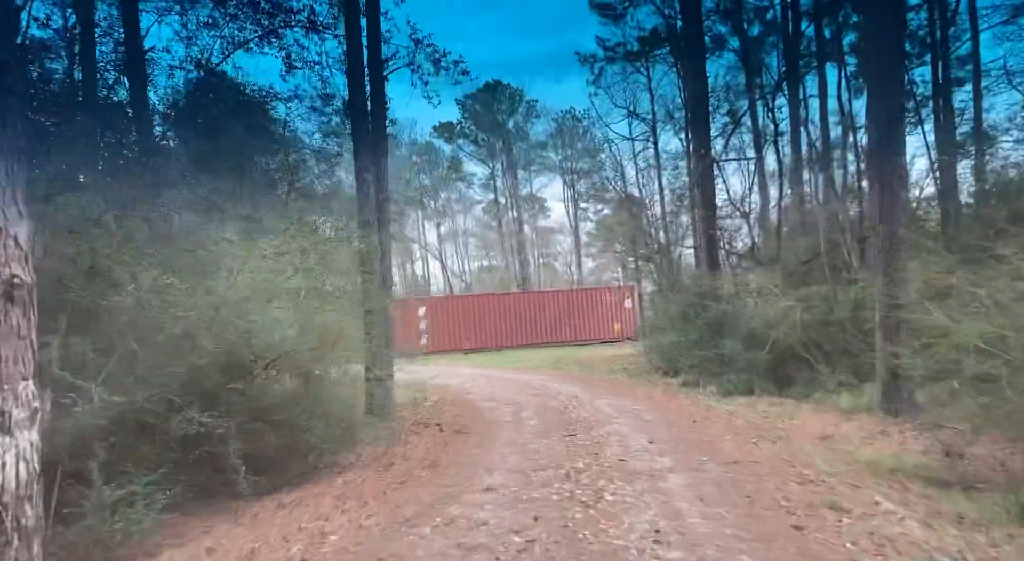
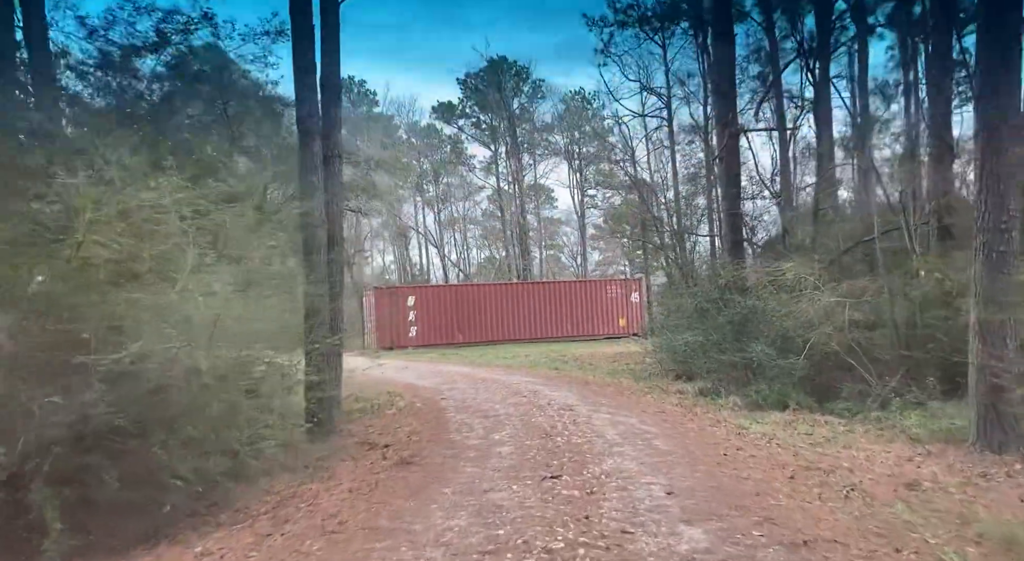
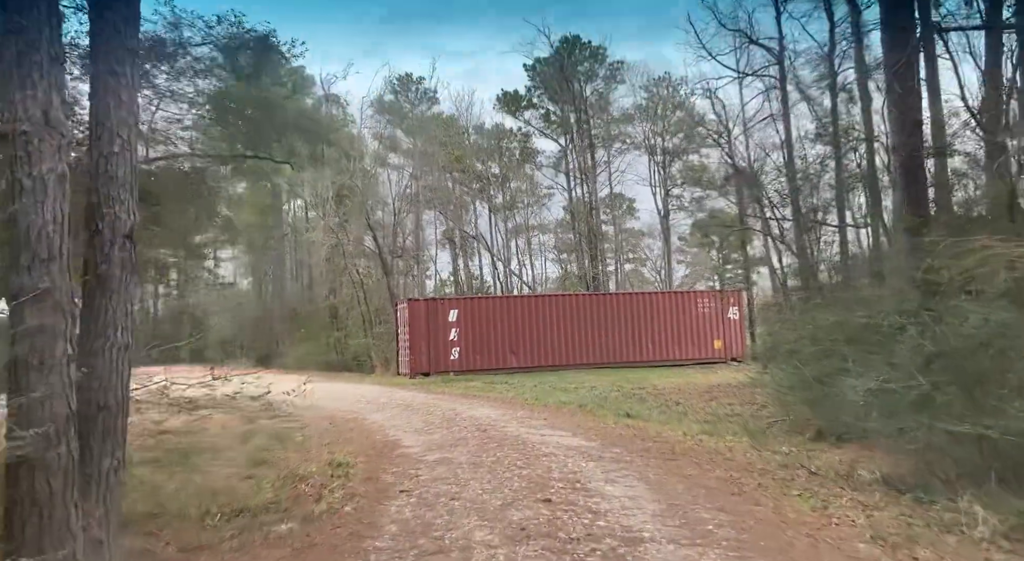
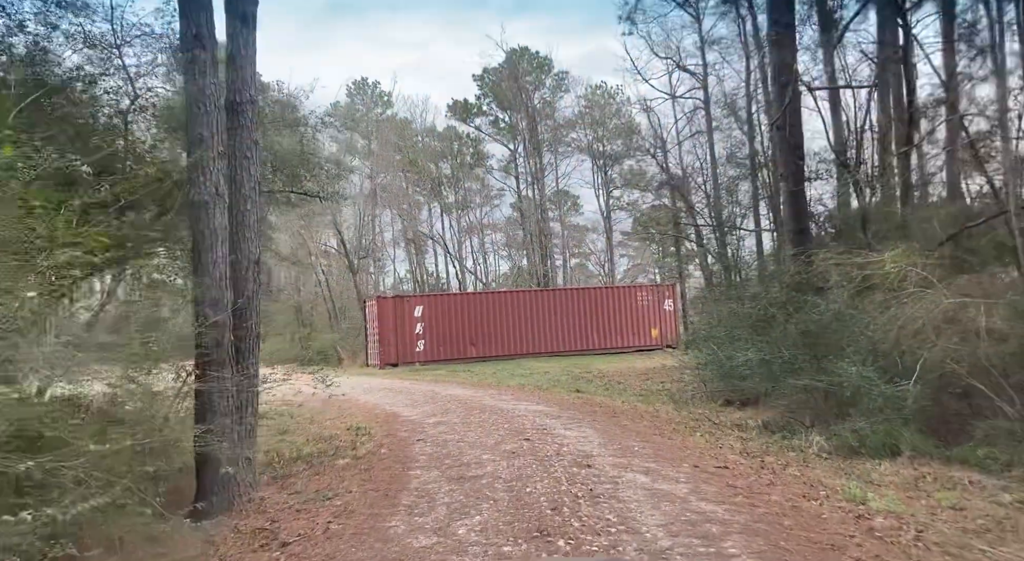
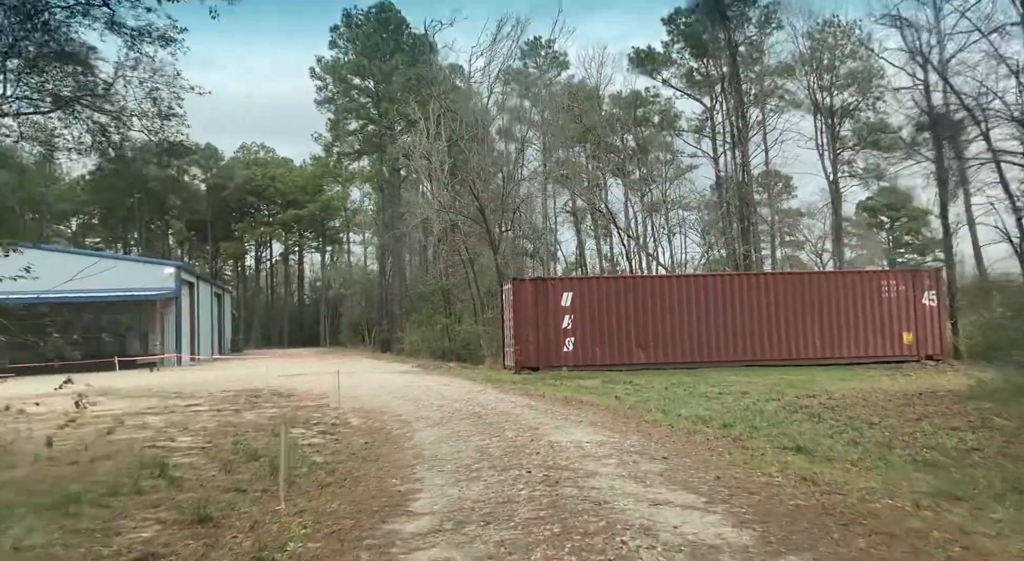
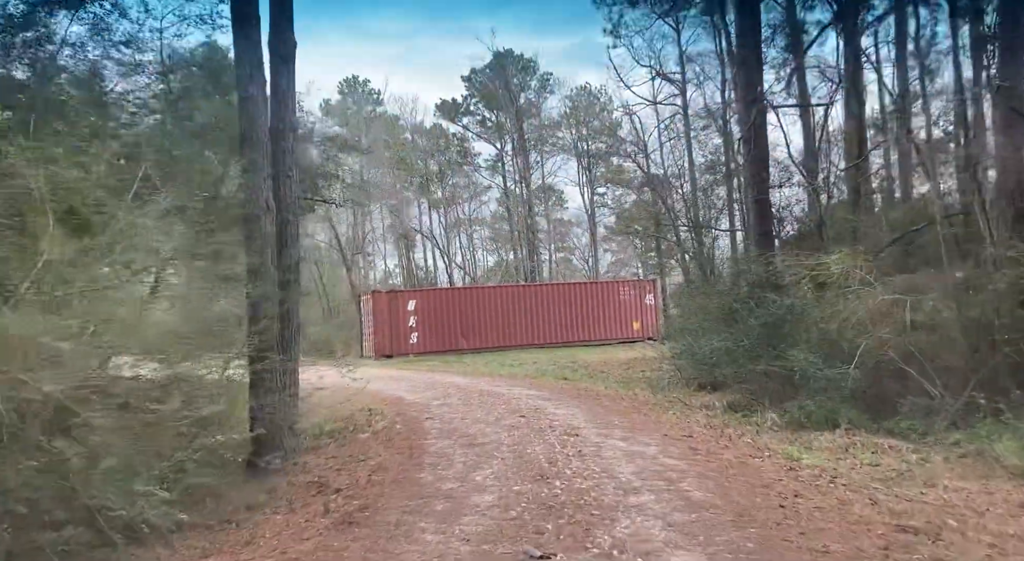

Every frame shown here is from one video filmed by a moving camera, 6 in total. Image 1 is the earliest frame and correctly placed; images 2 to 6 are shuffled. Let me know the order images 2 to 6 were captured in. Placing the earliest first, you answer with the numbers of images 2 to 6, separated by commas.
2, 6, 4, 3, 5
